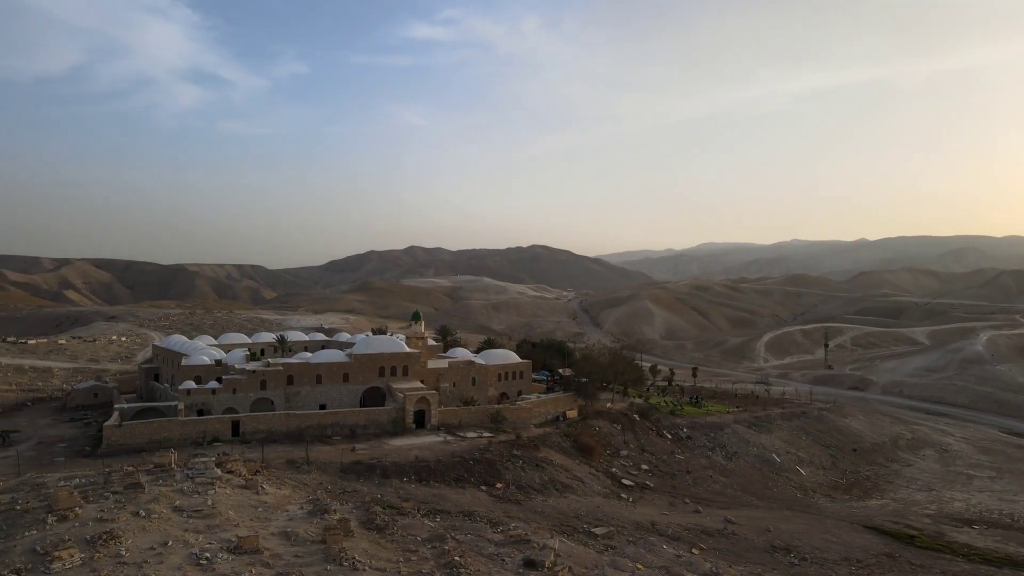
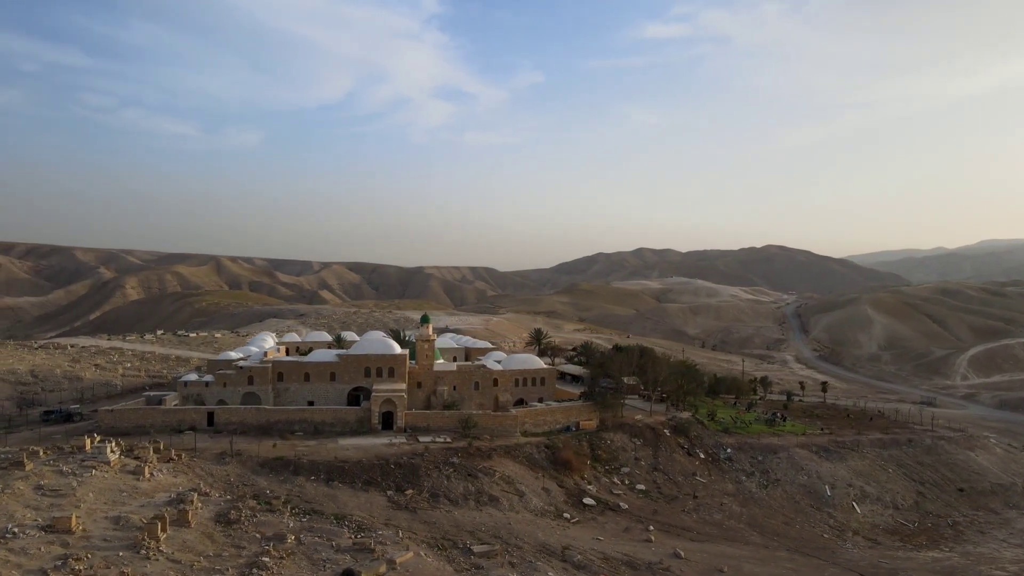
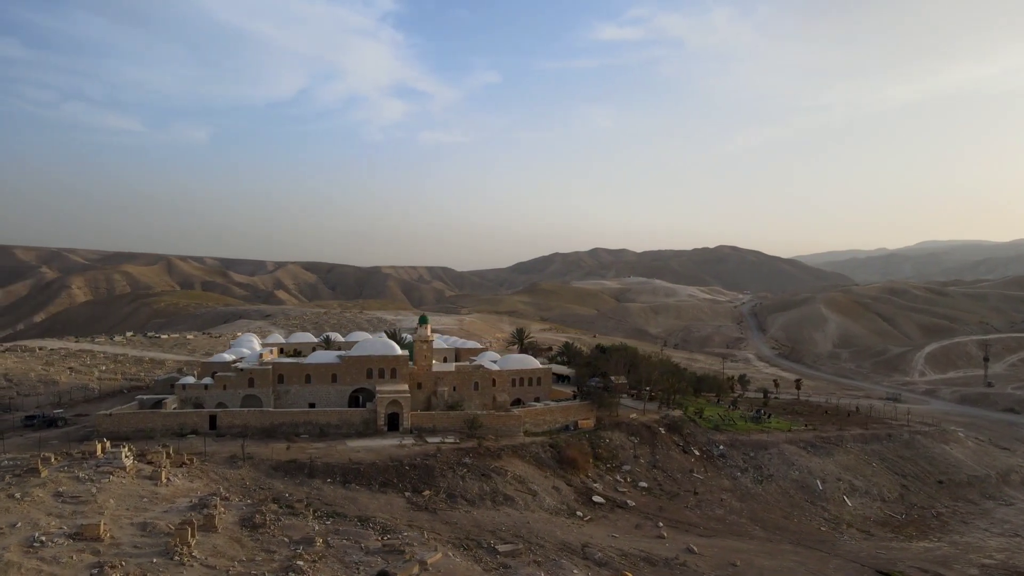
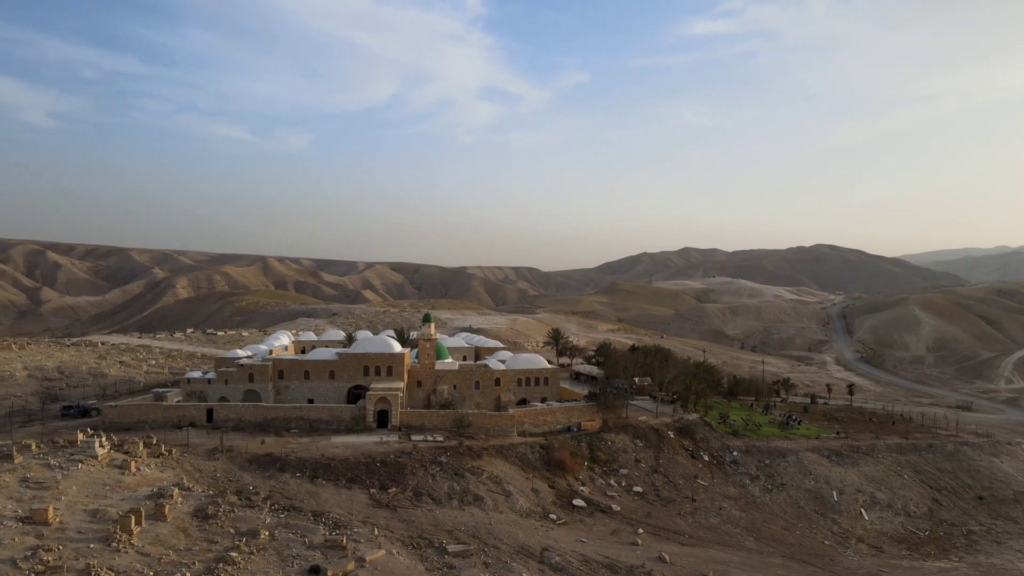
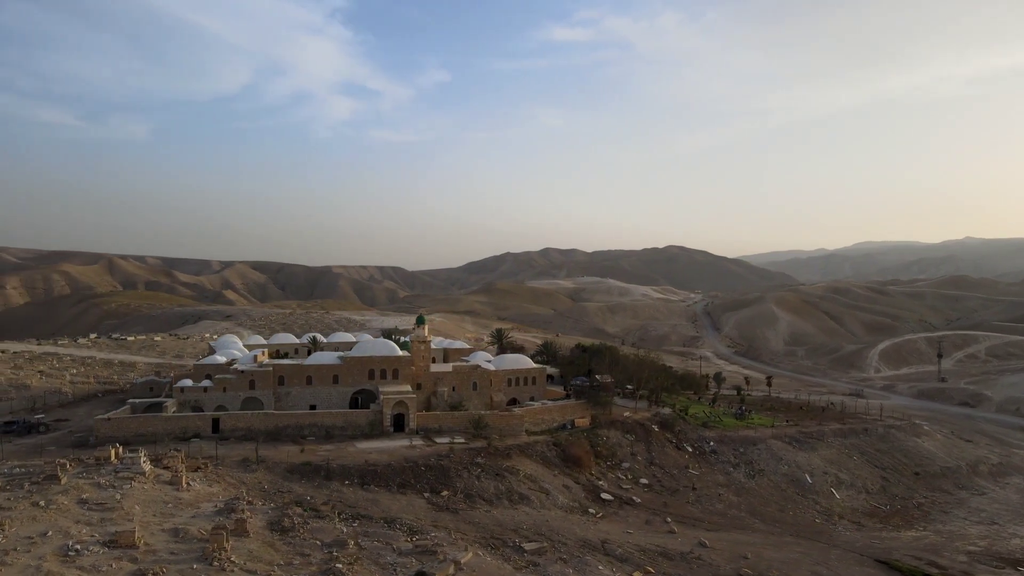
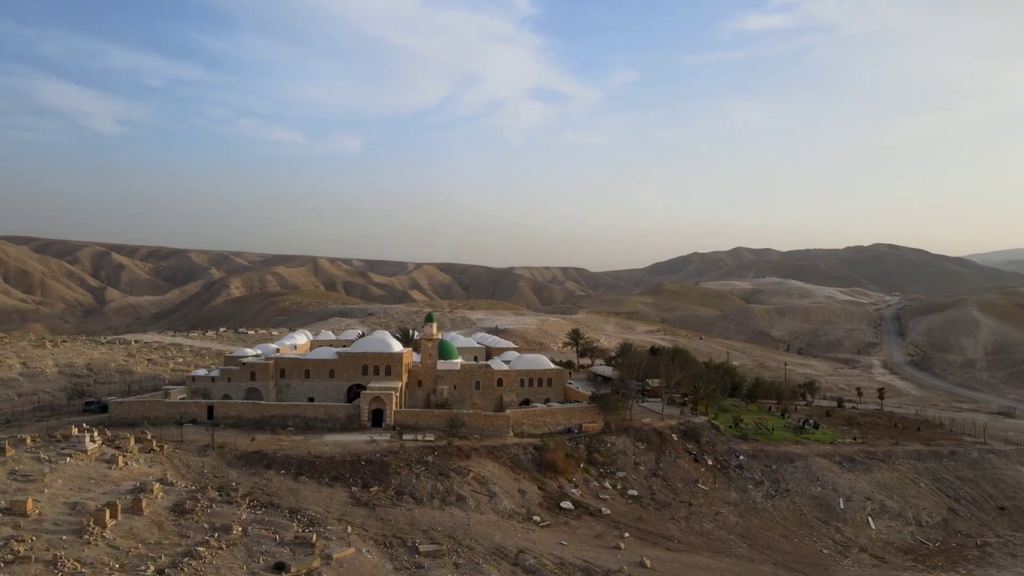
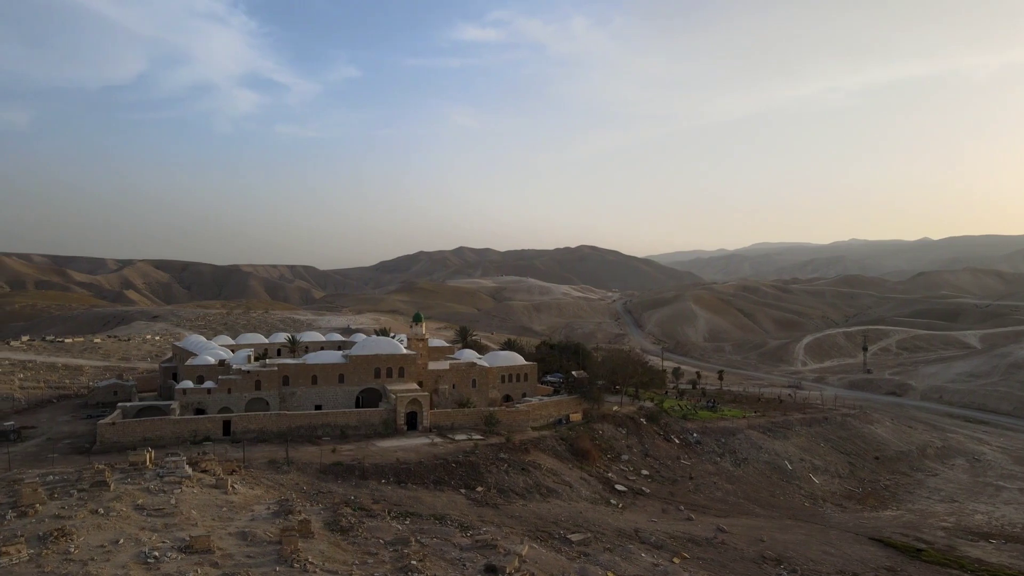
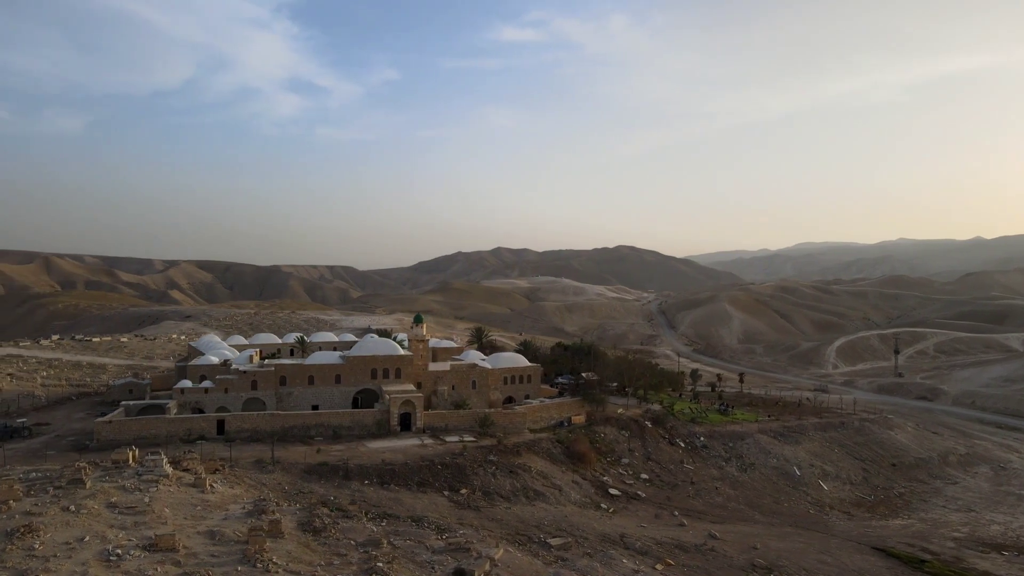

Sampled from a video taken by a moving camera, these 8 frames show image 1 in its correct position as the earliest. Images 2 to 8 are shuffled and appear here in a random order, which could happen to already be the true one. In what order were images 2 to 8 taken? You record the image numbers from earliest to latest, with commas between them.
7, 8, 5, 3, 2, 4, 6
